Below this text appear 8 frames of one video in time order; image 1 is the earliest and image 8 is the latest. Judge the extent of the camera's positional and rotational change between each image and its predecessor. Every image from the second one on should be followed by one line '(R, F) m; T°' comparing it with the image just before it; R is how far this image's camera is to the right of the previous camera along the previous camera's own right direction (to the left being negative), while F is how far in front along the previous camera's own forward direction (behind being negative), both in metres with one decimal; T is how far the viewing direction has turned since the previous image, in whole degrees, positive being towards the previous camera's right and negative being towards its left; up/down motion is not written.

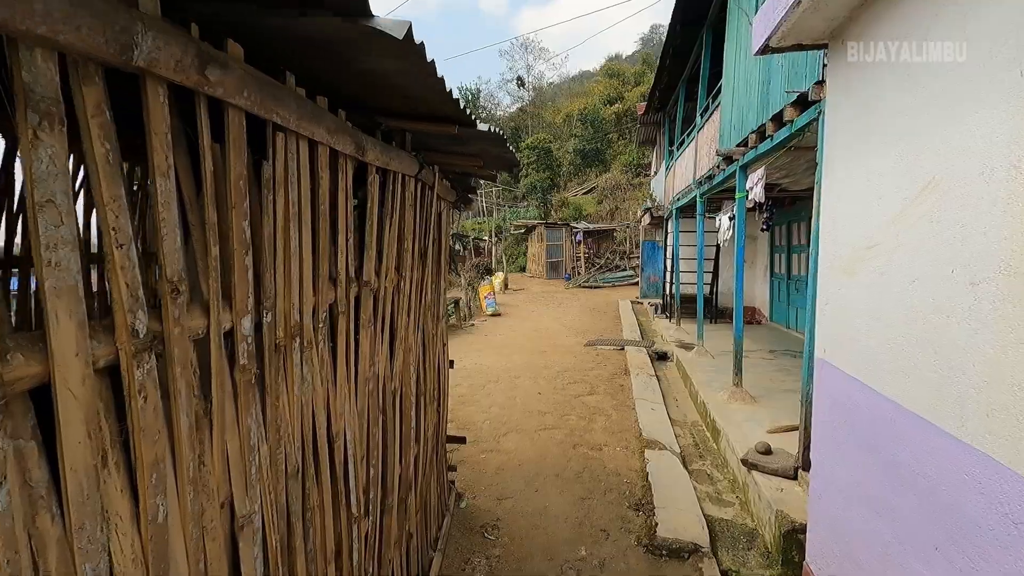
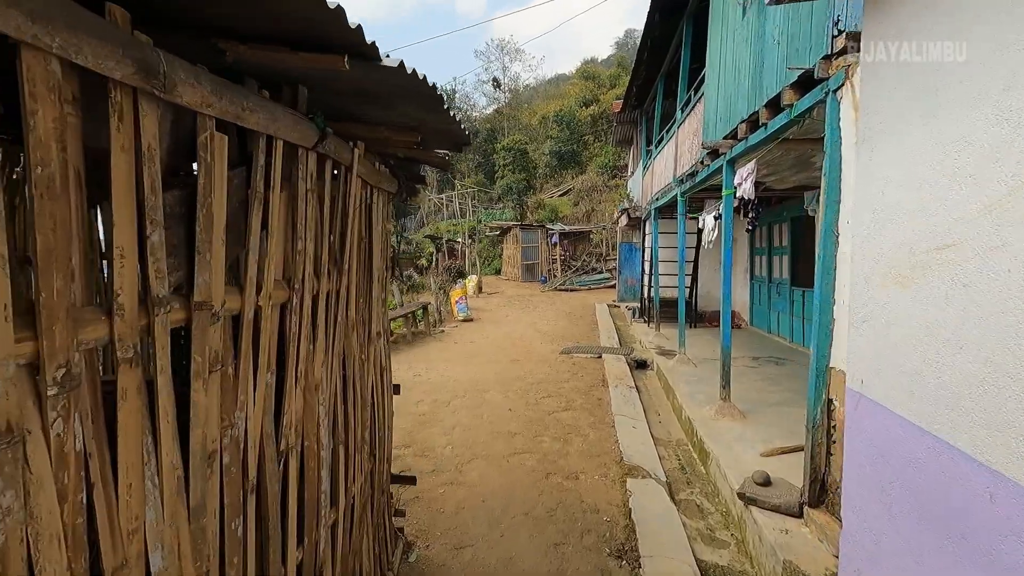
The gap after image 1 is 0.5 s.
(+0.1, +0.5) m; +2°
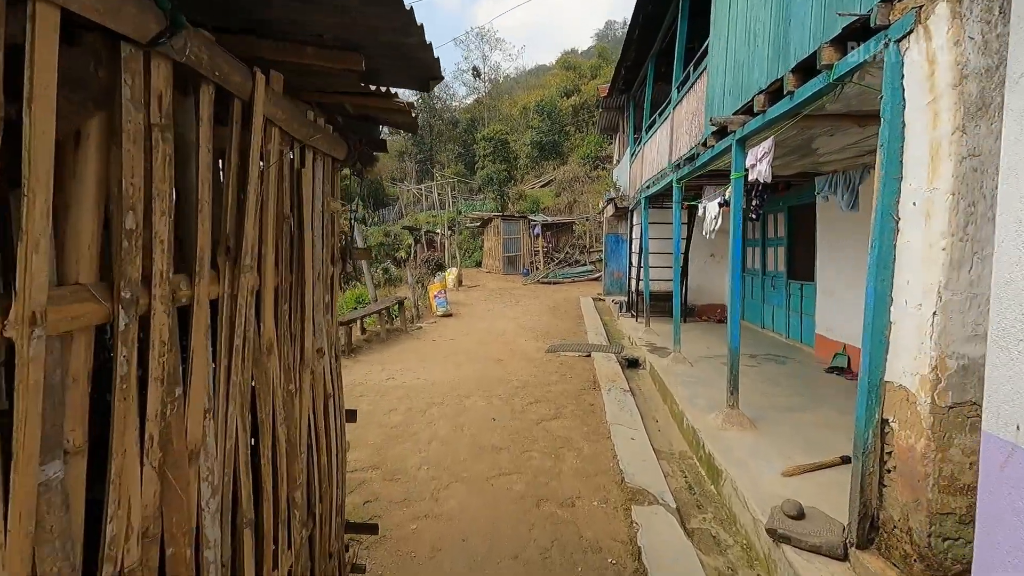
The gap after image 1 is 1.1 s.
(0.0, +0.6) m; +2°
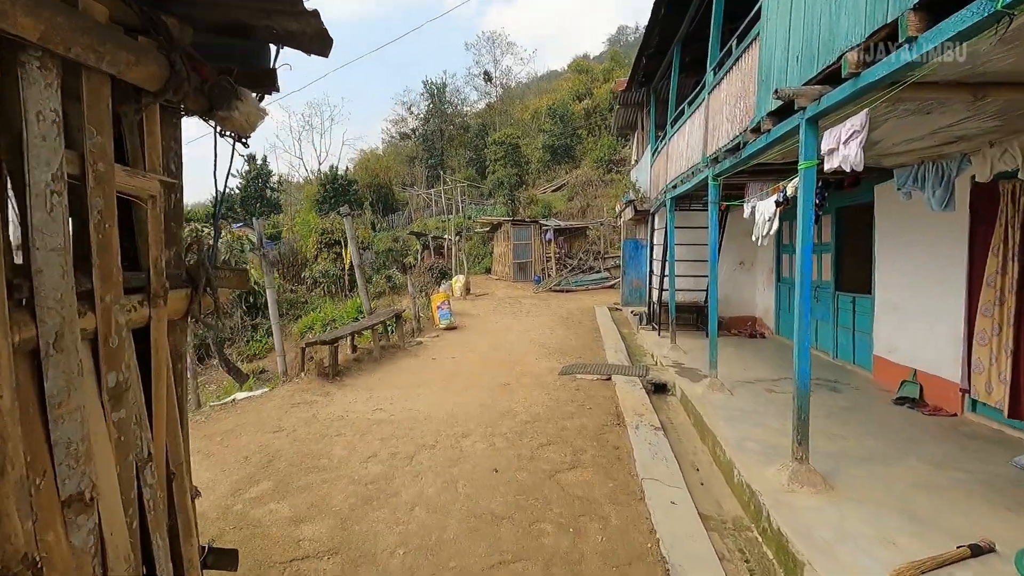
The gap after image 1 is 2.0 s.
(0.0, +0.9) m; -1°
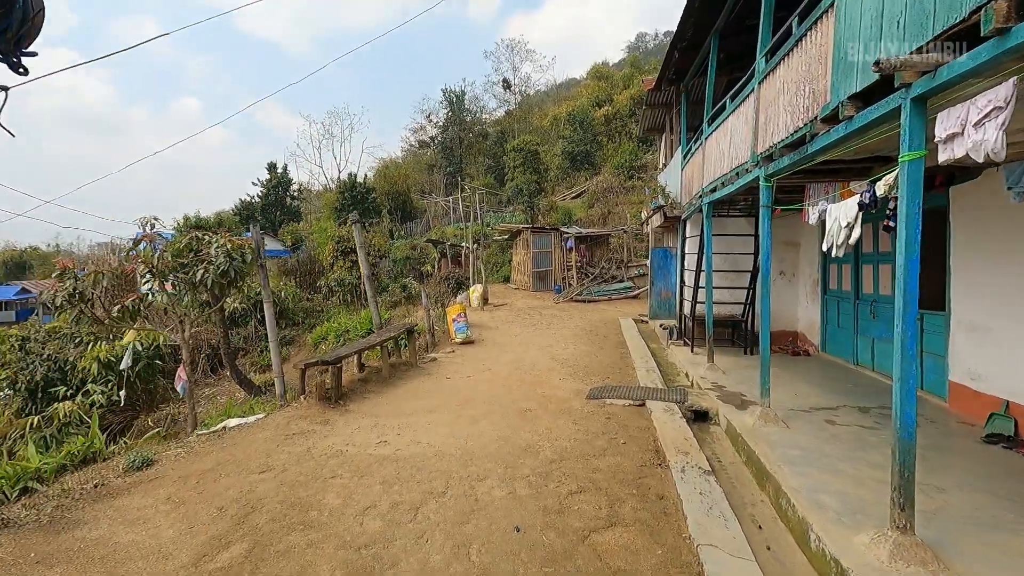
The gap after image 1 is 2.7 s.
(0.0, +0.7) m; -2°
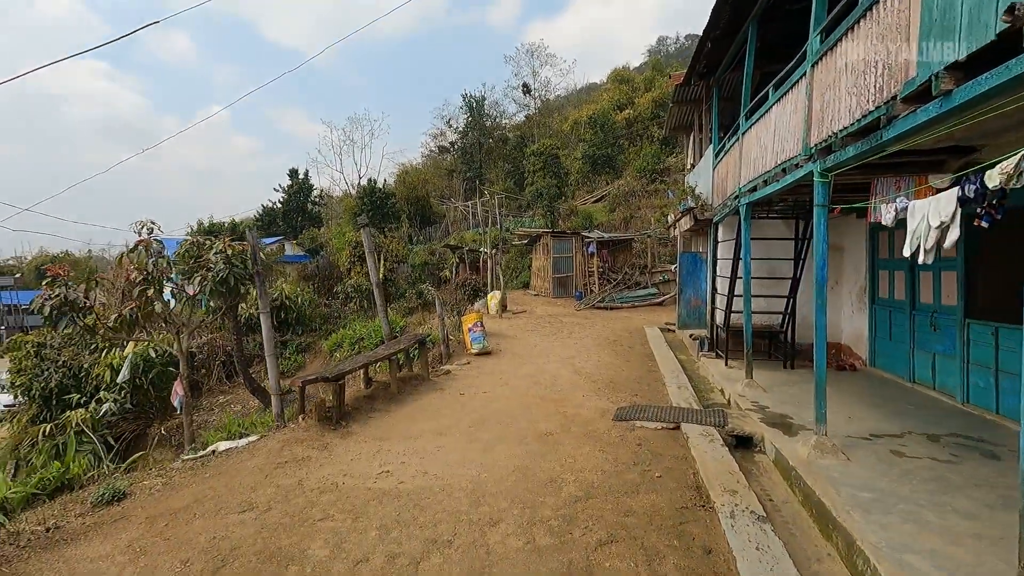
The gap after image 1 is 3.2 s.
(0.0, +0.6) m; -2°
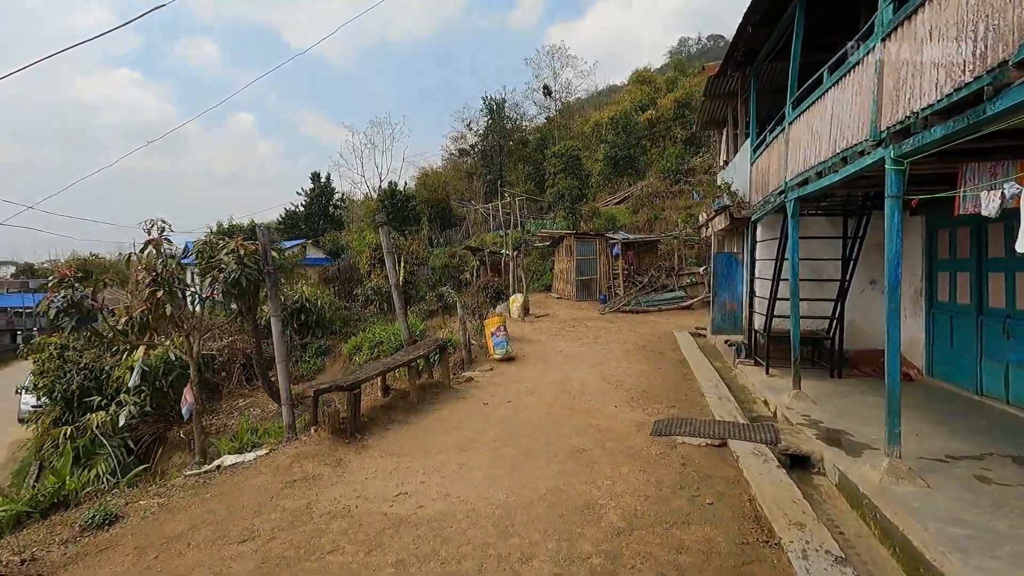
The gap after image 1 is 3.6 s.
(-0.1, +0.4) m; -2°
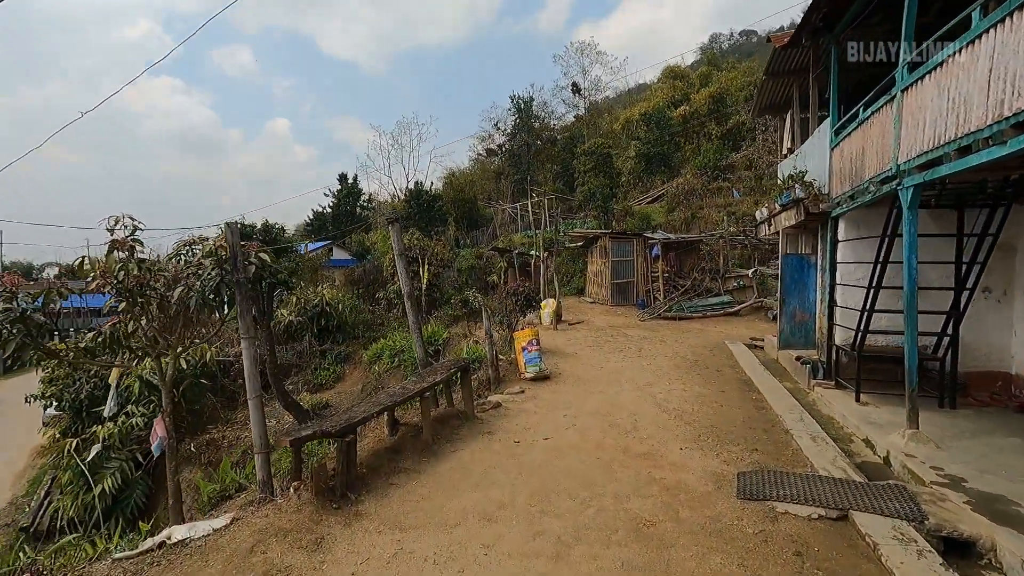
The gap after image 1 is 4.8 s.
(-0.1, +1.2) m; -3°
